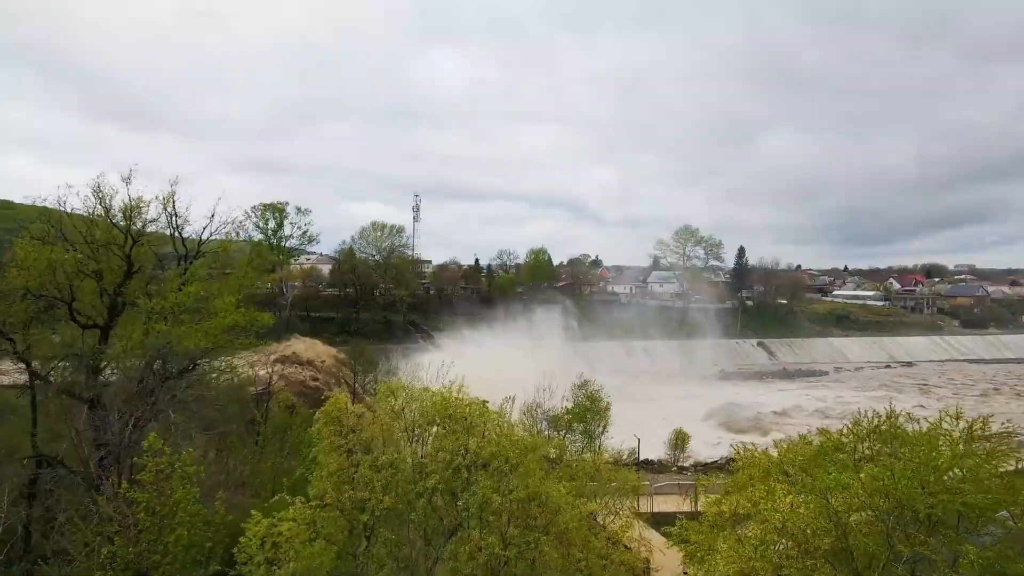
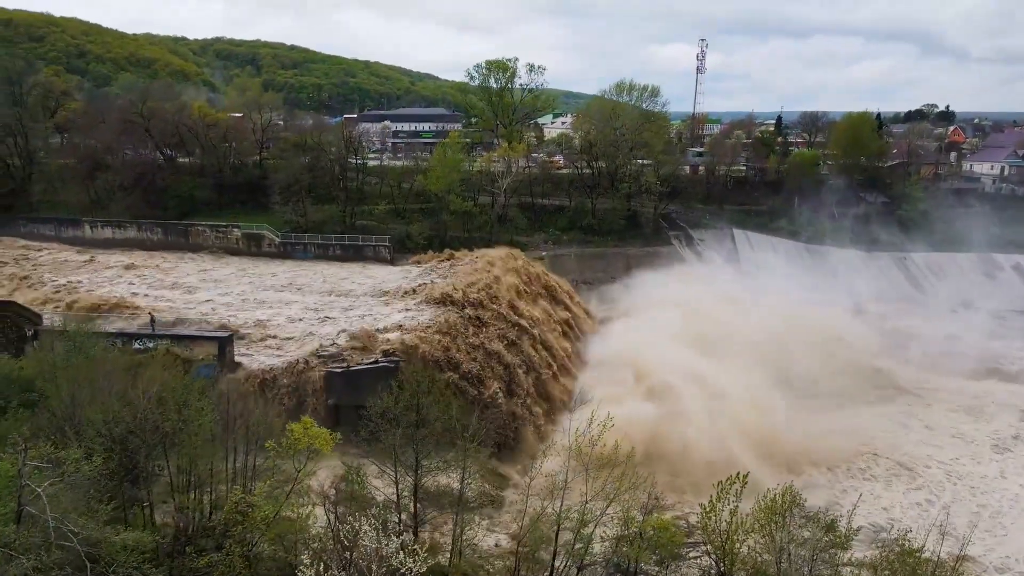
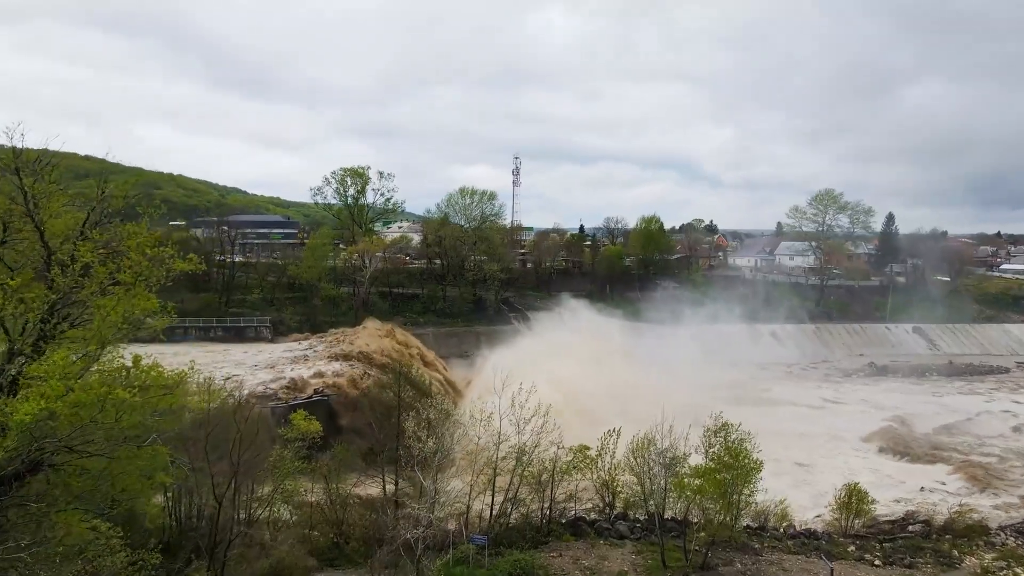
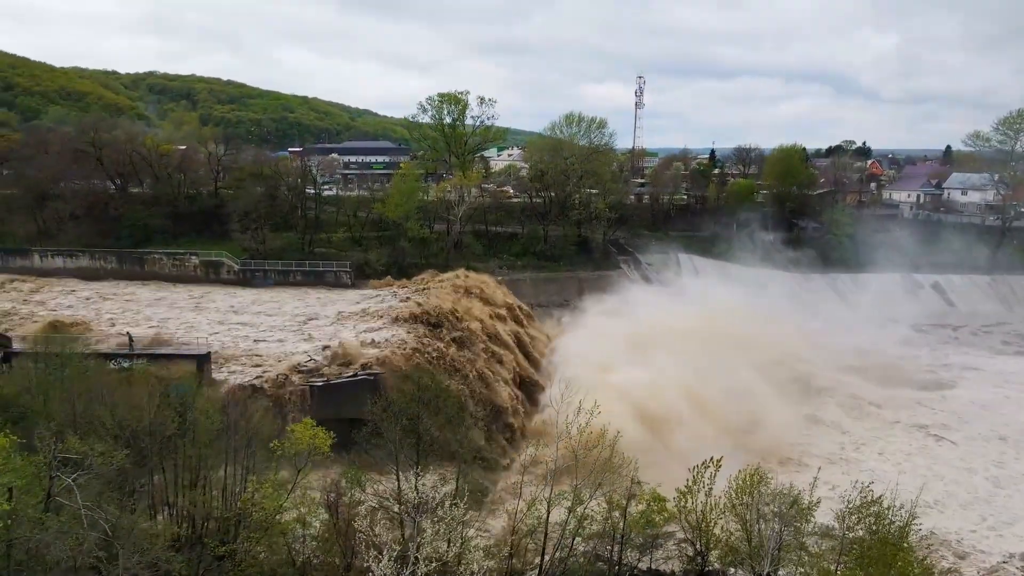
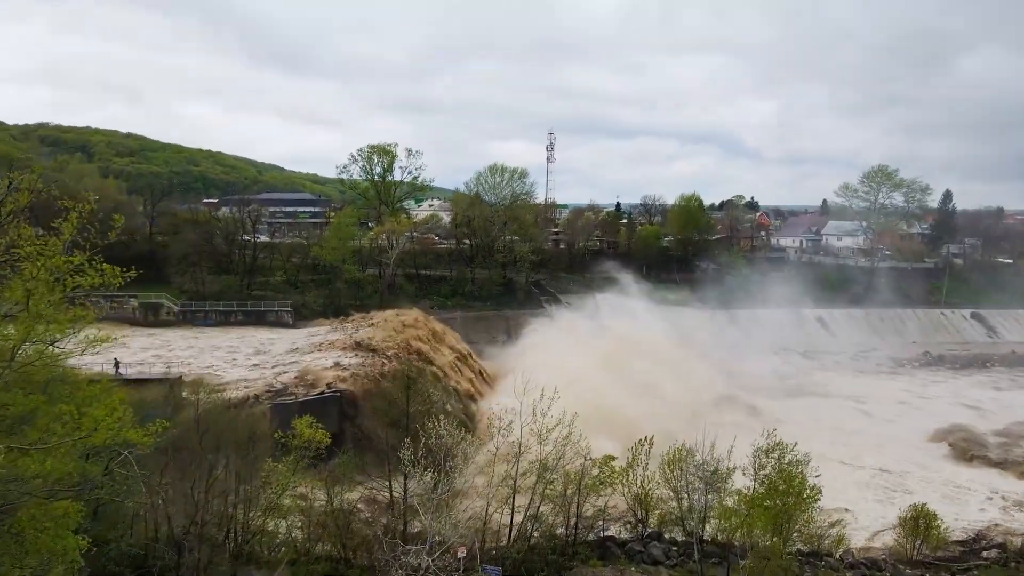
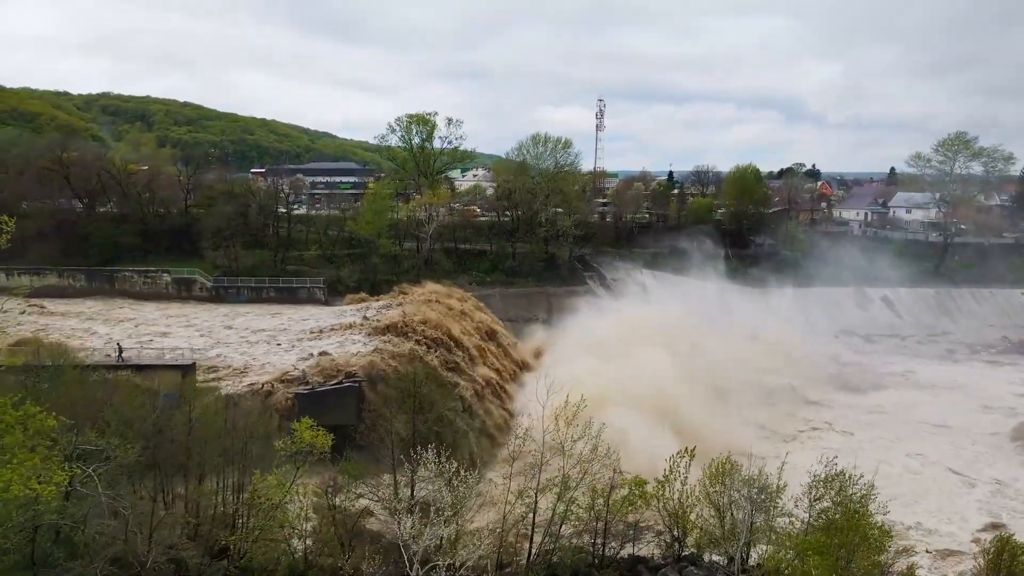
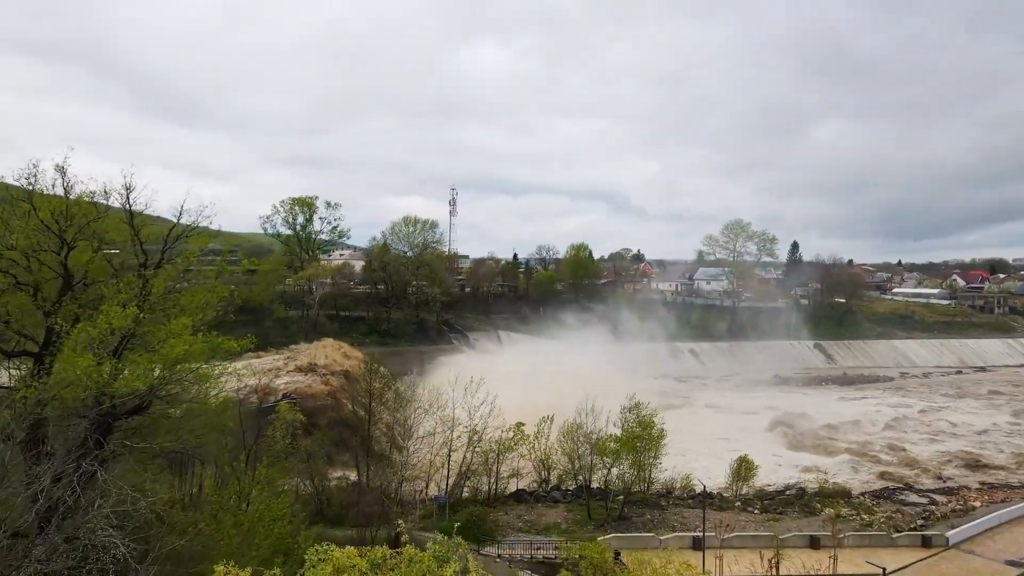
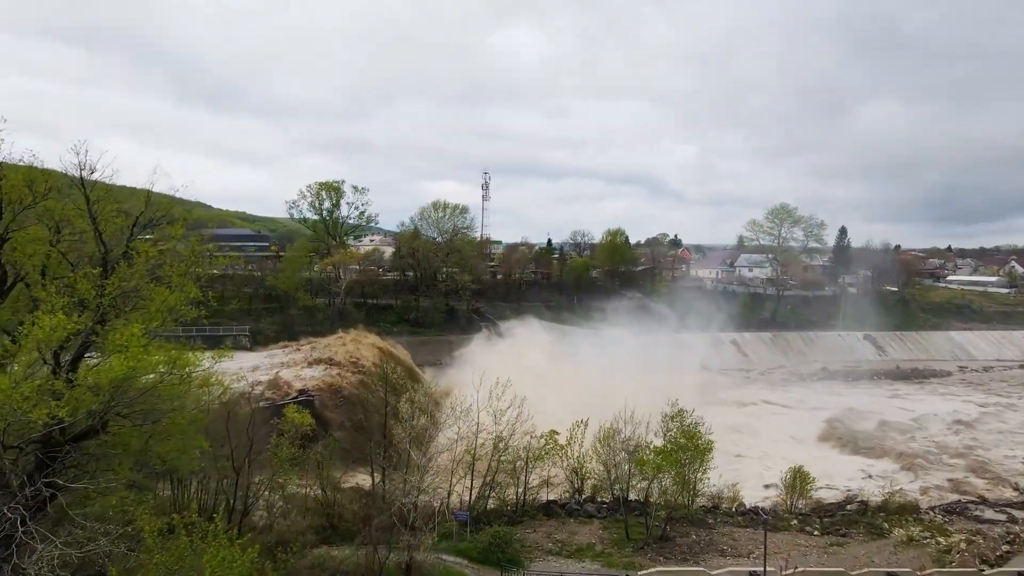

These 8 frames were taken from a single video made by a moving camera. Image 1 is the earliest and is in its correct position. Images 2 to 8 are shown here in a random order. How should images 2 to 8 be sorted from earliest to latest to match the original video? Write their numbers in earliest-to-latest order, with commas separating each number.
7, 8, 3, 5, 6, 4, 2
